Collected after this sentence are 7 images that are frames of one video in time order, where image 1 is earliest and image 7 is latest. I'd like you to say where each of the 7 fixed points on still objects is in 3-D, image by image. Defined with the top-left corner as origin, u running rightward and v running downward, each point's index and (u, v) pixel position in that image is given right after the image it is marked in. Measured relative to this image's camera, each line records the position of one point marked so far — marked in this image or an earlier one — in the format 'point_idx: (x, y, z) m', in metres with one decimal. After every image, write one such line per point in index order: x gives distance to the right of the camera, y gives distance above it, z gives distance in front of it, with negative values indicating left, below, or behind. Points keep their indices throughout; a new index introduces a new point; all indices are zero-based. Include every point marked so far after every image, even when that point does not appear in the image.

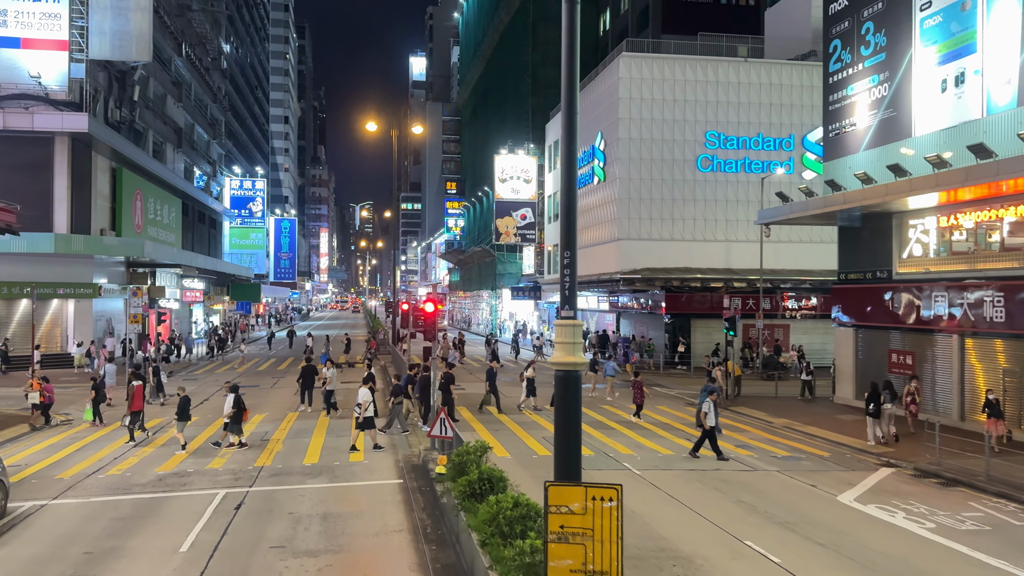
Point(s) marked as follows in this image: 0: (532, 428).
0: (+0.4, -2.8, +16.2) m
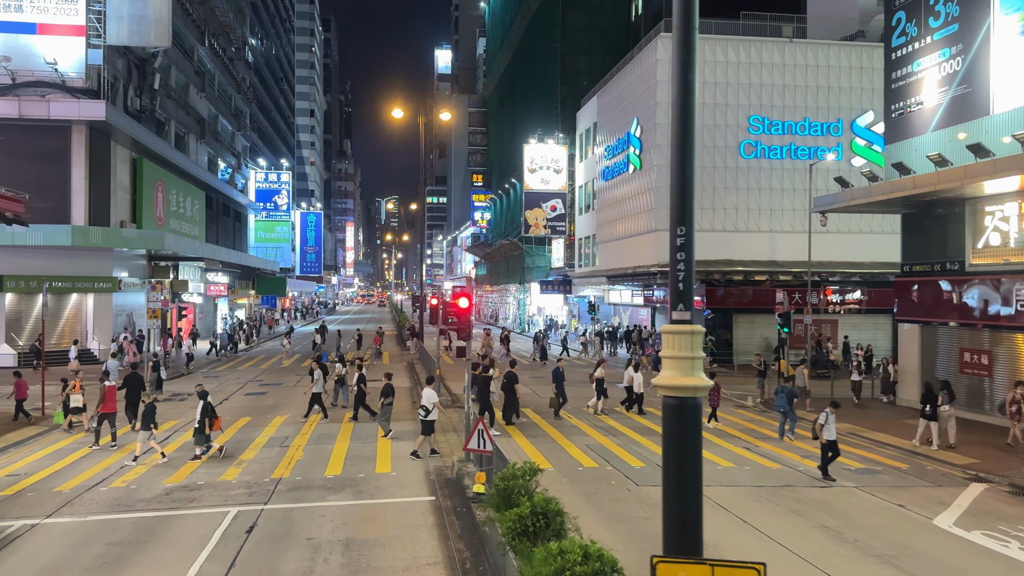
0: (+1.1, -2.7, +14.8) m
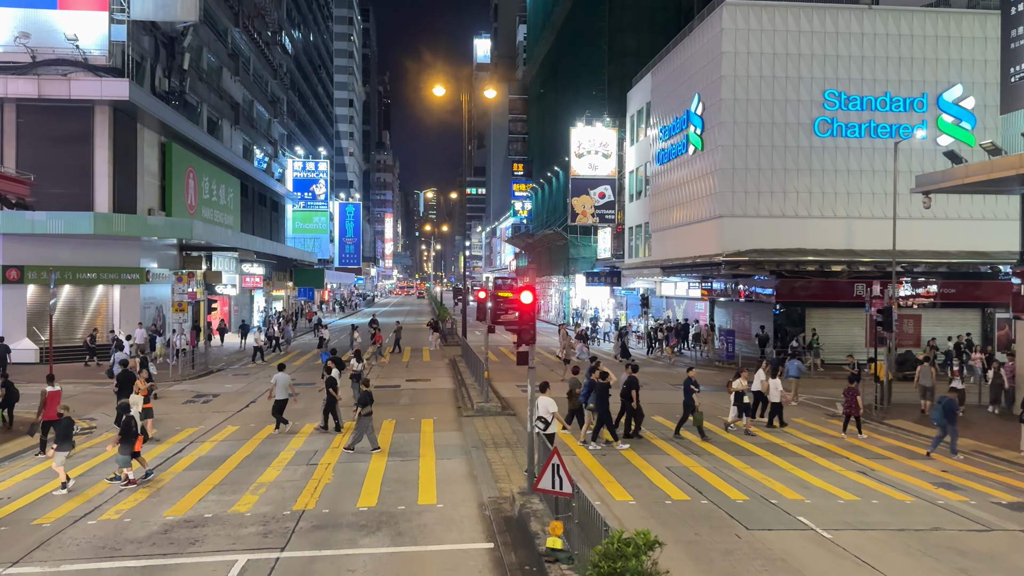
0: (+2.1, -2.6, +12.5) m
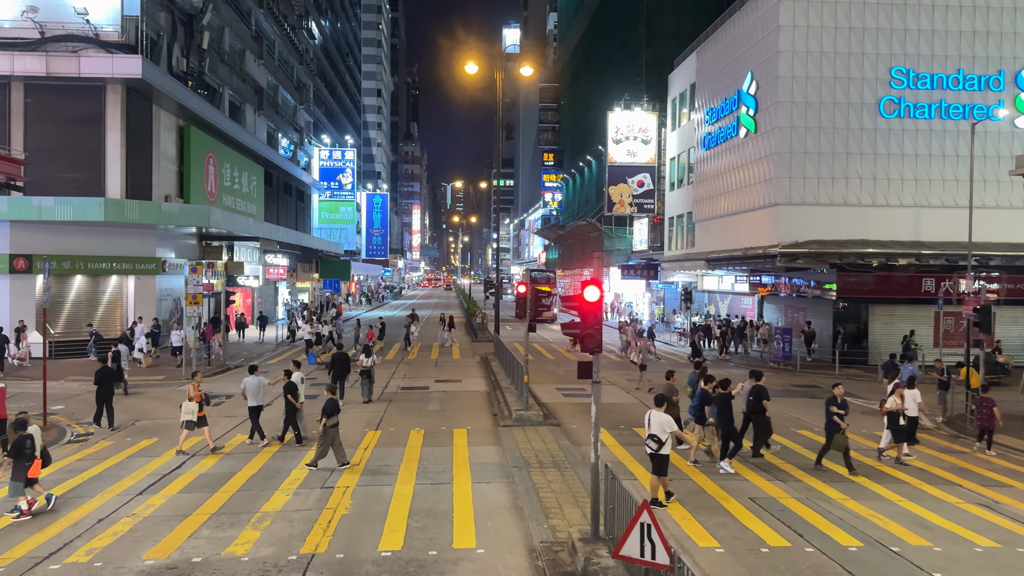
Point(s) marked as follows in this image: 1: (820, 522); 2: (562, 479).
0: (+2.8, -2.5, +10.5) m
1: (+3.4, -2.6, +9.1) m
2: (+0.6, -2.5, +10.6) m
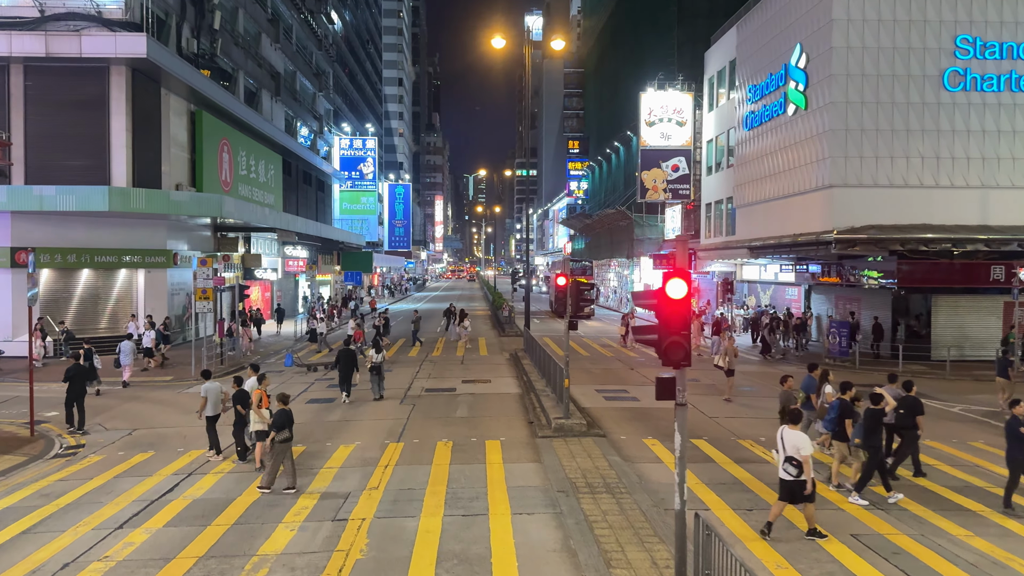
0: (+3.3, -2.4, +8.7) m
1: (+3.9, -2.5, +7.3) m
2: (+1.2, -2.4, +8.9) m
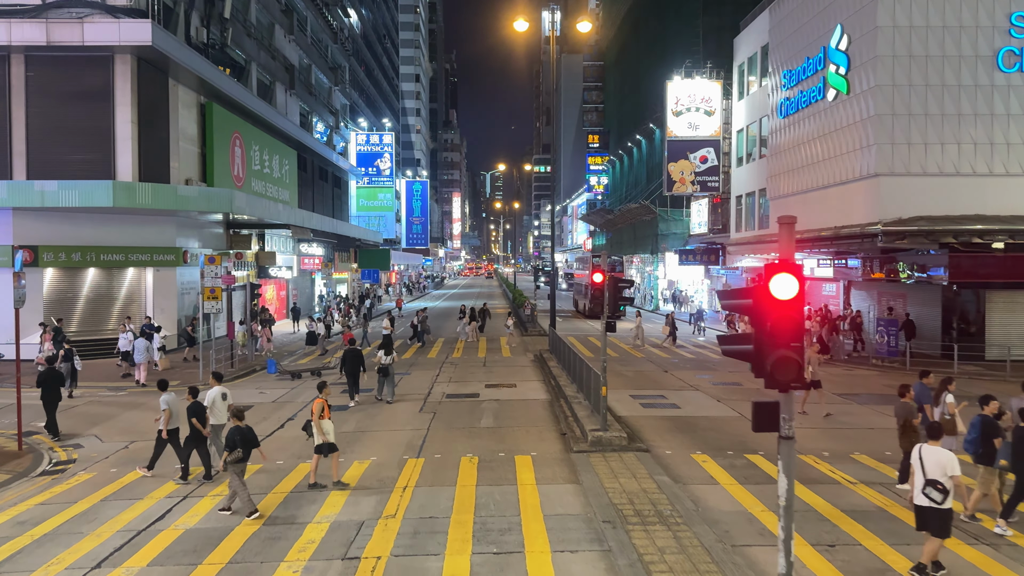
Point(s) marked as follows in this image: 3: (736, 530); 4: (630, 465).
0: (+3.7, -2.4, +7.3) m
1: (+4.2, -2.5, +5.9) m
2: (+1.5, -2.4, +7.6) m
3: (+2.2, -2.4, +8.1) m
4: (+1.5, -2.3, +10.7) m
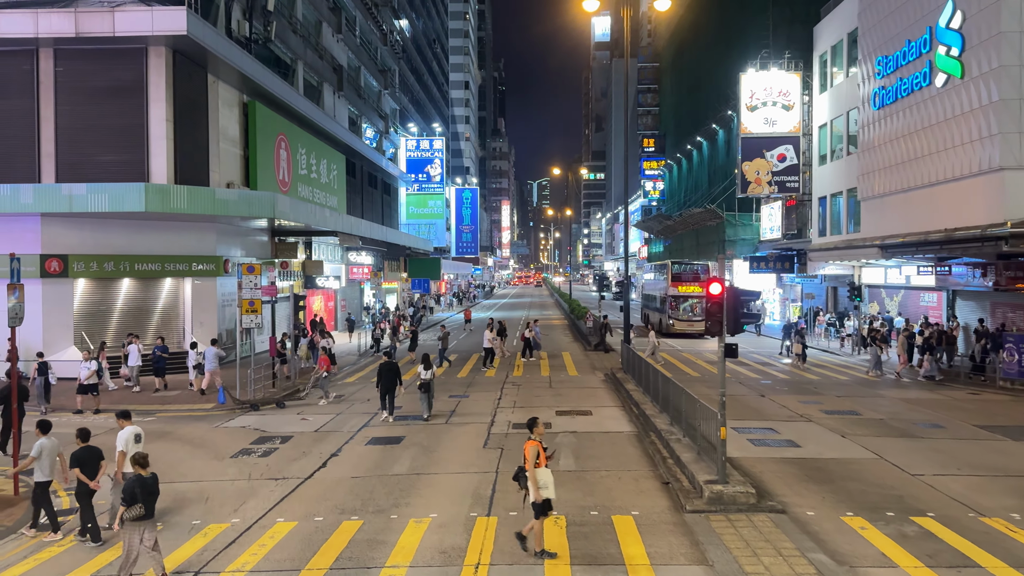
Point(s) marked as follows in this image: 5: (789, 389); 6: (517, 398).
0: (+4.5, -2.5, +4.7) m
1: (+5.0, -2.6, +3.3) m
2: (+2.4, -2.5, +5.1) m
3: (+3.1, -2.5, +5.6) m
4: (+2.6, -2.5, +8.2) m
5: (+6.2, -2.3, +18.3) m
6: (+0.1, -2.4, +18.0) m
